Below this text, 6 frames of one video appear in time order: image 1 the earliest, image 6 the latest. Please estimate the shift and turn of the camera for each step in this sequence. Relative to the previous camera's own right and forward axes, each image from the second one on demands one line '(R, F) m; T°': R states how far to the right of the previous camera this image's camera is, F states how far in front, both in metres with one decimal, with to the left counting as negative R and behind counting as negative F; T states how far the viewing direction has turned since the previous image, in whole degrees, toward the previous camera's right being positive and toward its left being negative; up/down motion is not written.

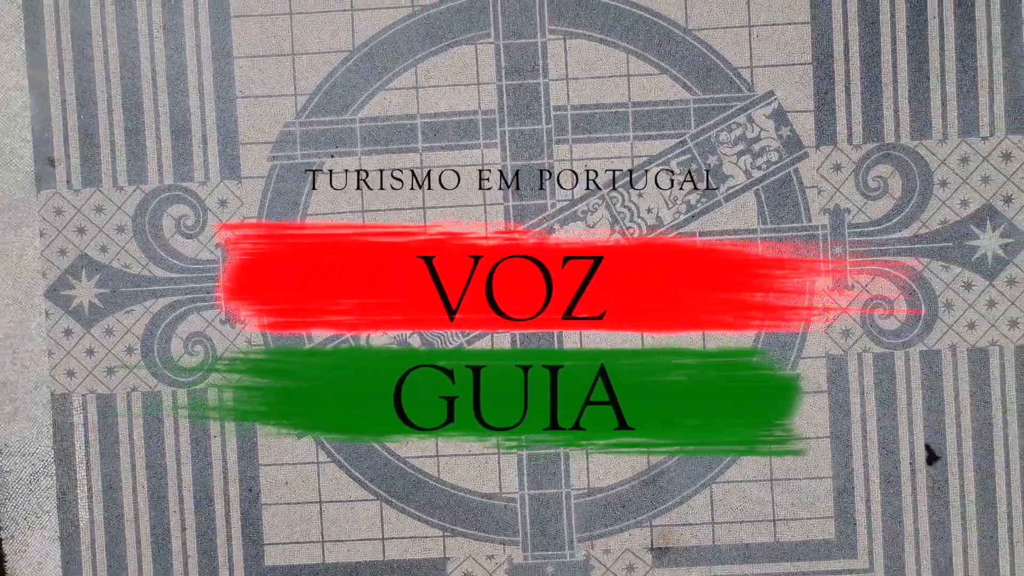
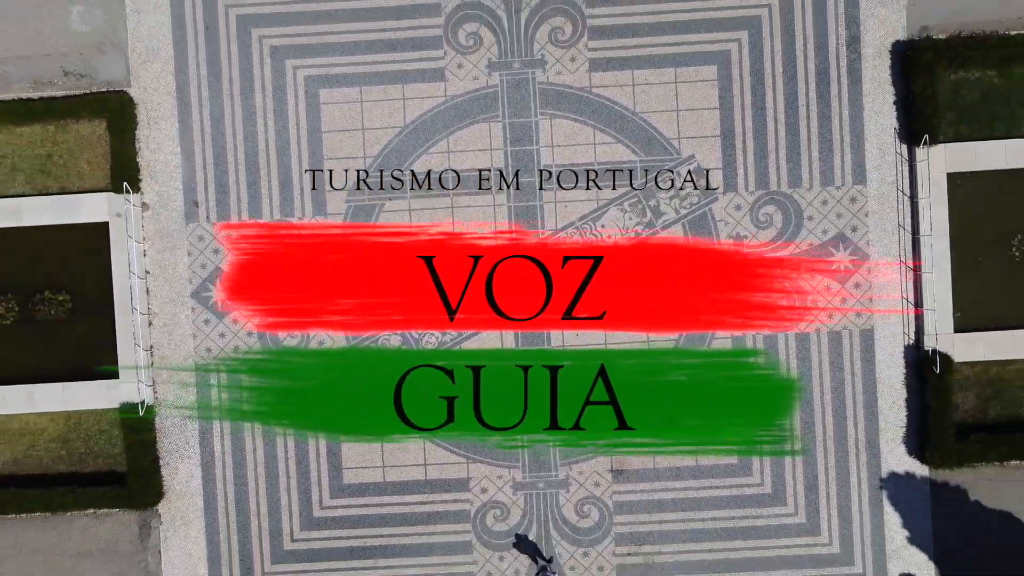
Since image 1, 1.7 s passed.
(0.0, -2.2) m; 0°
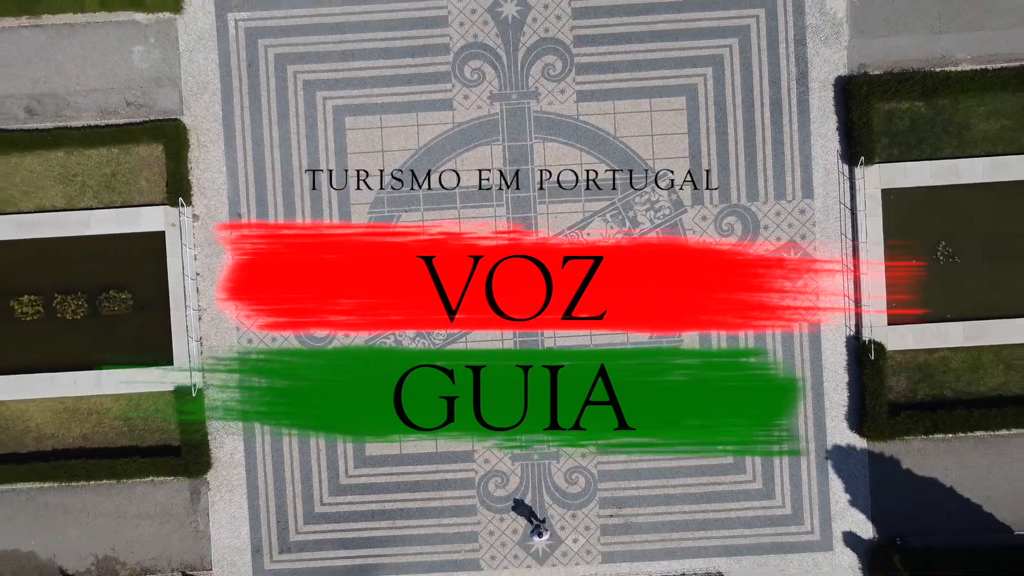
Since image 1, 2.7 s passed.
(0.0, -1.2) m; 0°
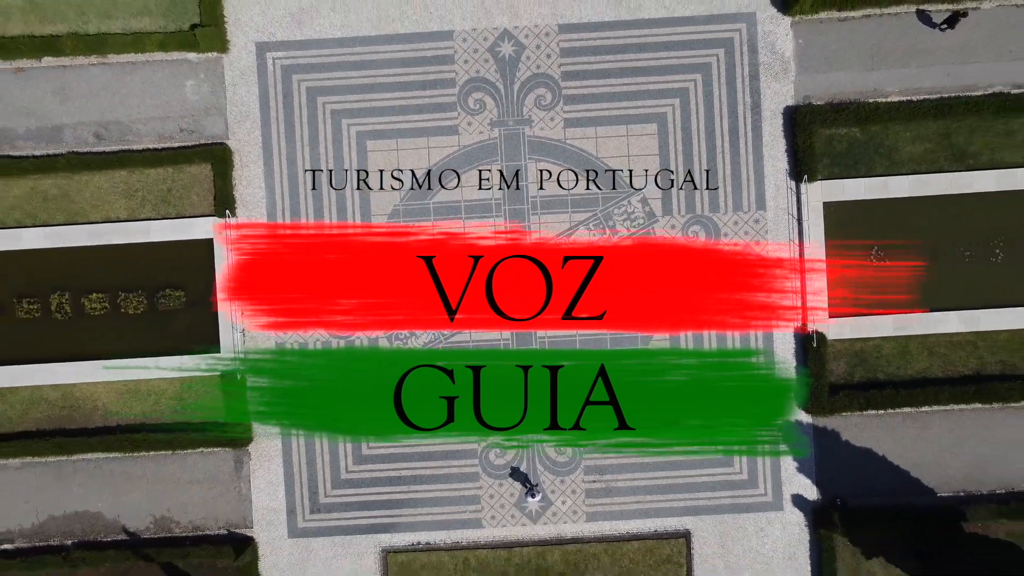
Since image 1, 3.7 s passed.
(0.0, -1.4) m; 0°
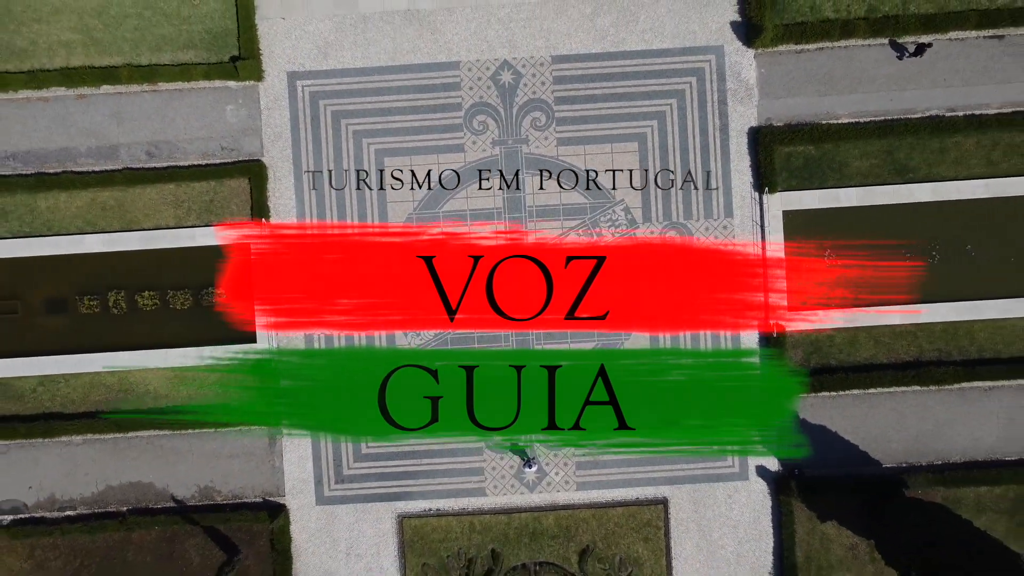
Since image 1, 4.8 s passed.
(0.0, -1.4) m; 0°
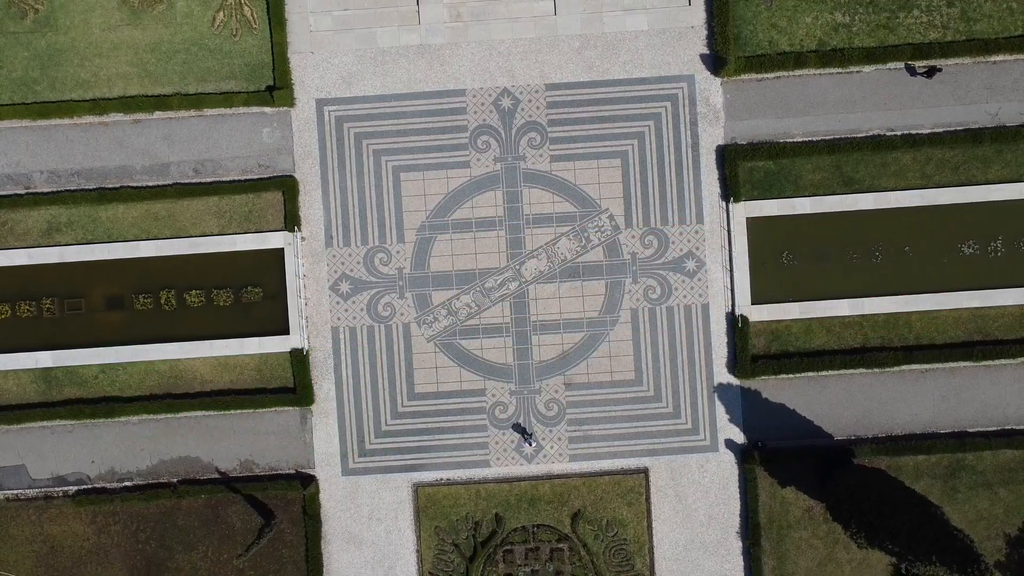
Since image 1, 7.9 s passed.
(0.0, -1.7) m; 0°
